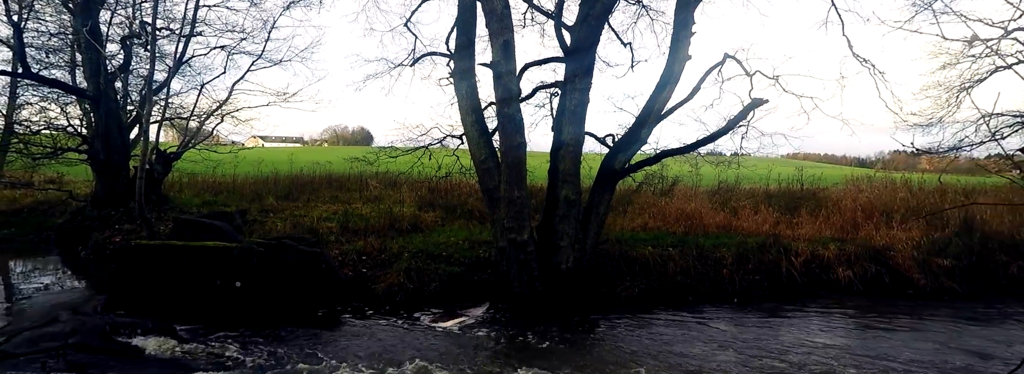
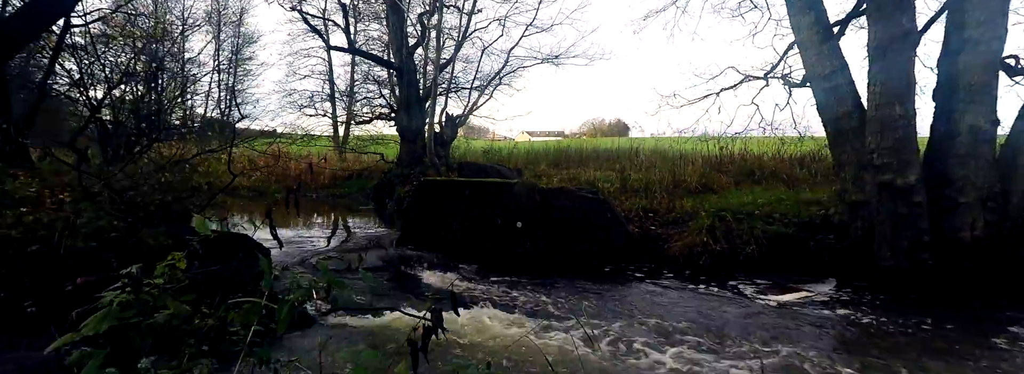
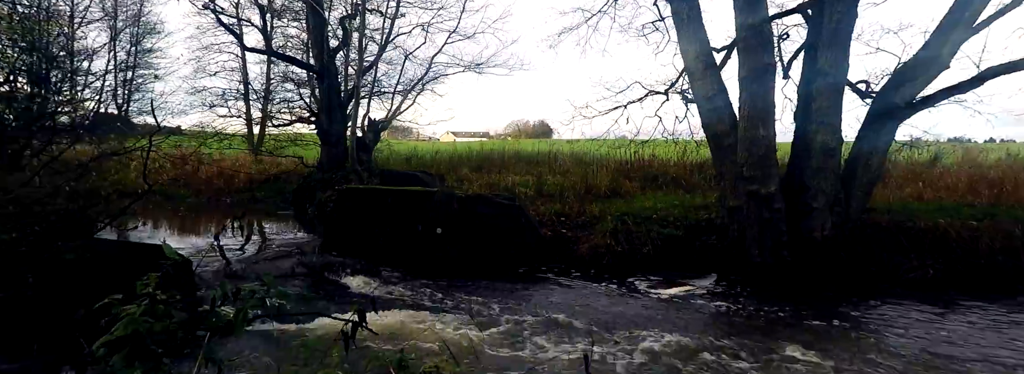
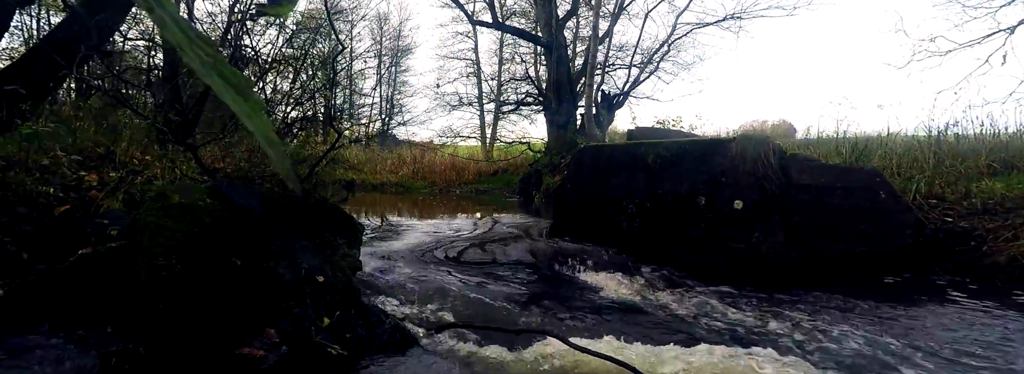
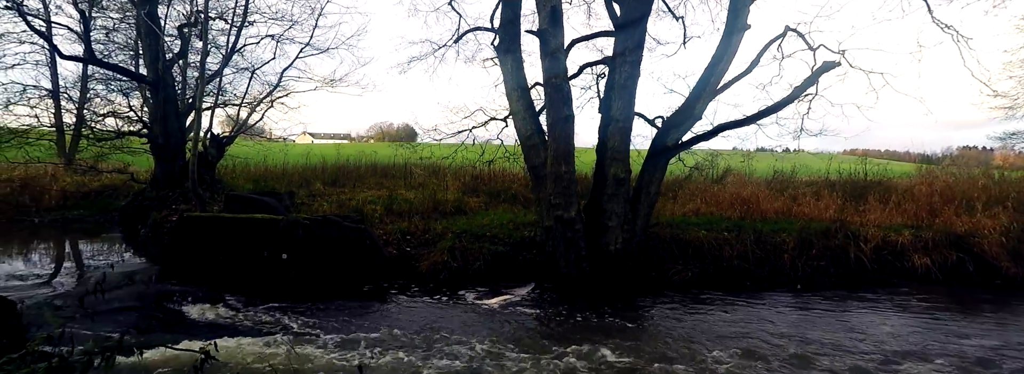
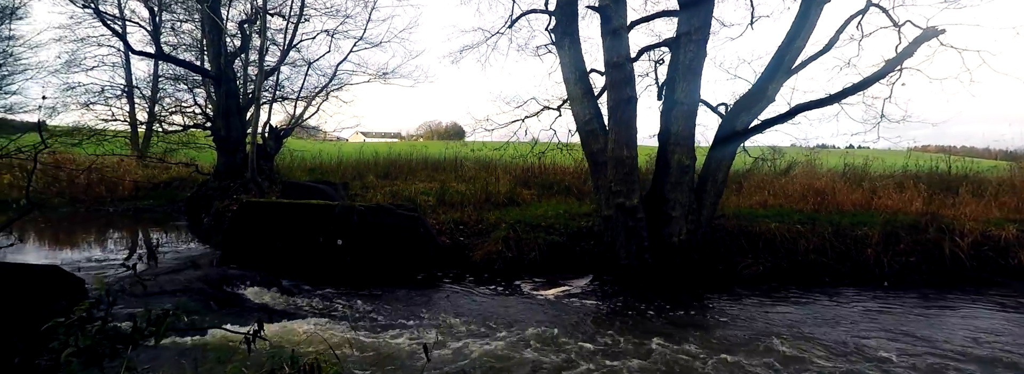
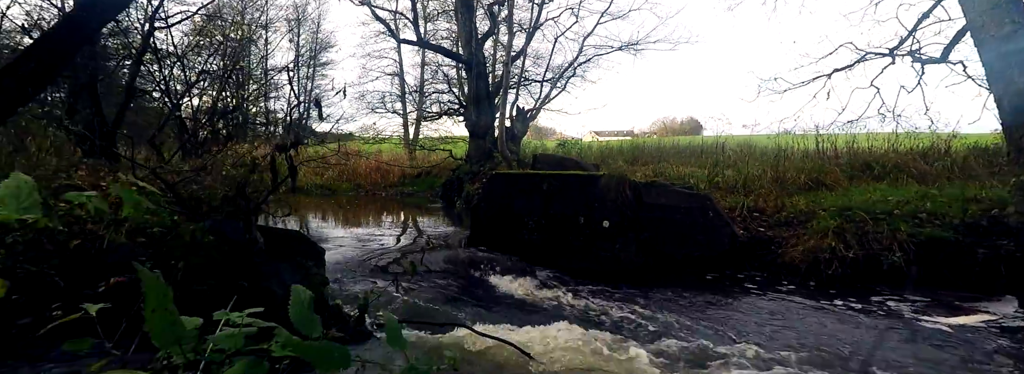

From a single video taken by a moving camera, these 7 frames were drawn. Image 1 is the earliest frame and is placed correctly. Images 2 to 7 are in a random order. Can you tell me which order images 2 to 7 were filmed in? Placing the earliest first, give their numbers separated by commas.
5, 6, 3, 2, 7, 4
